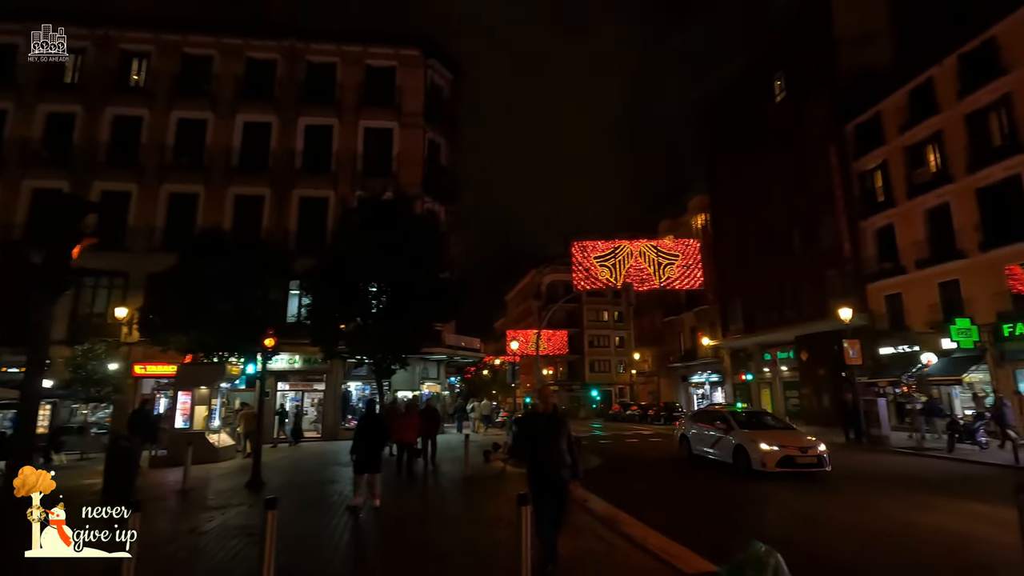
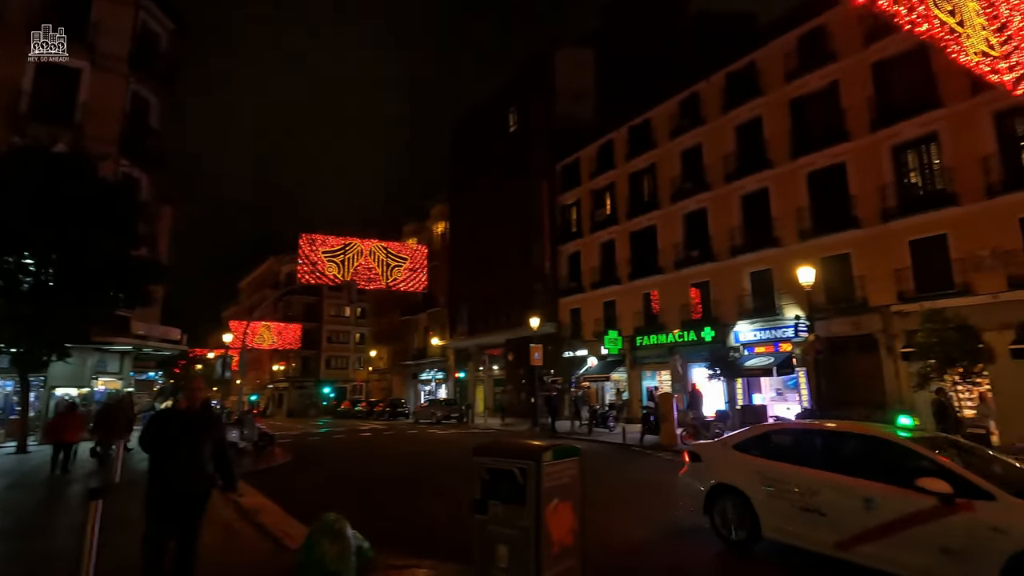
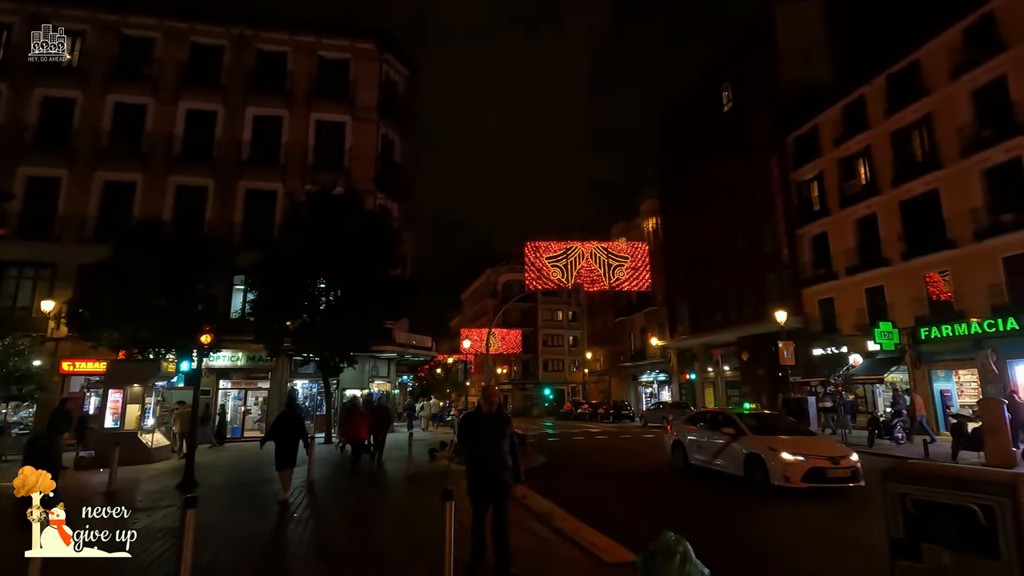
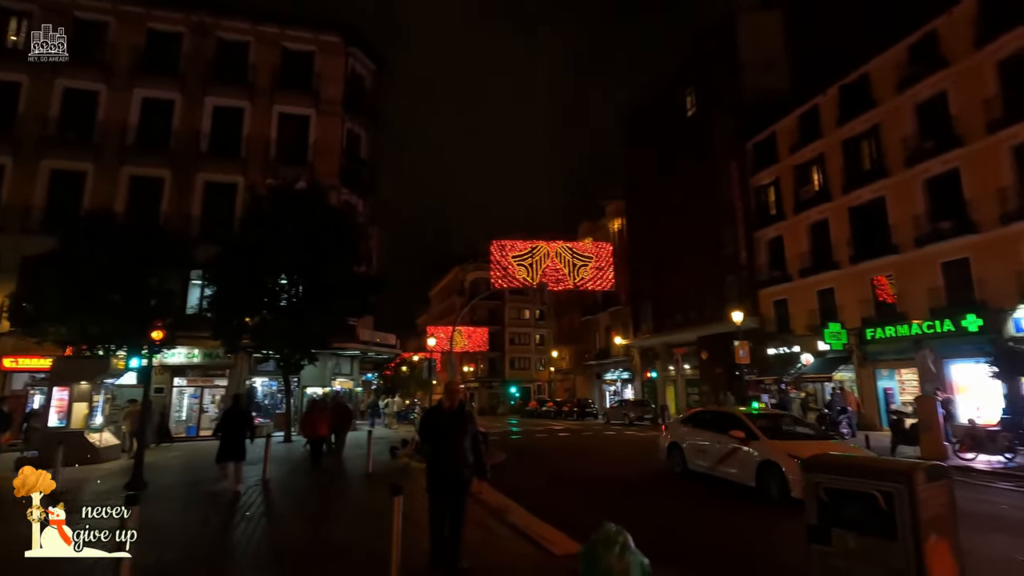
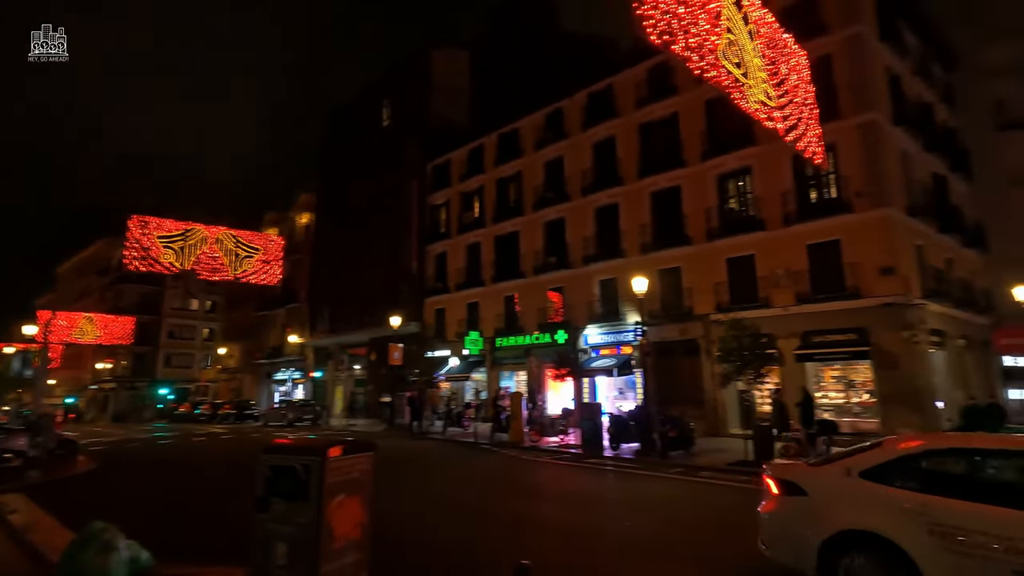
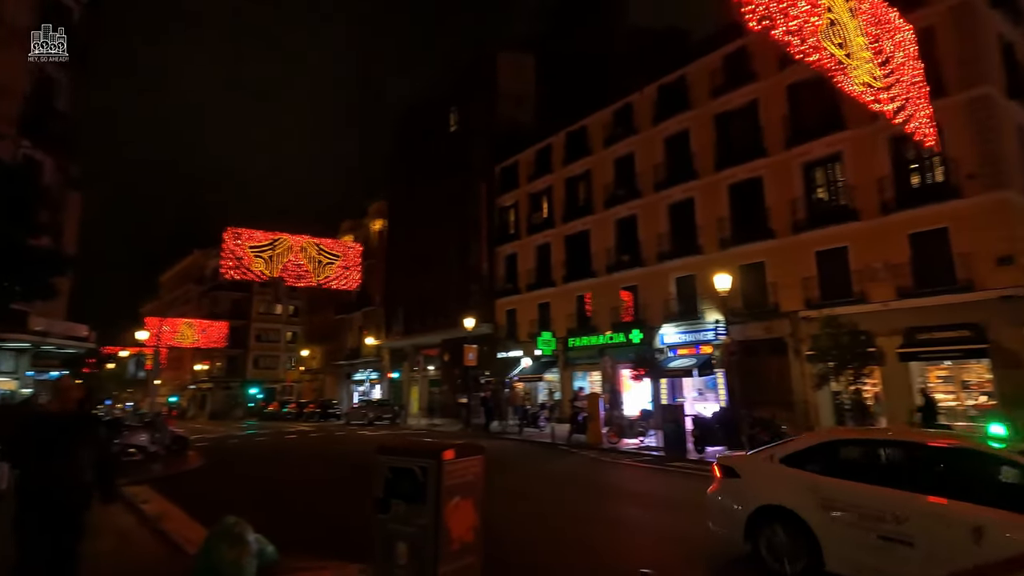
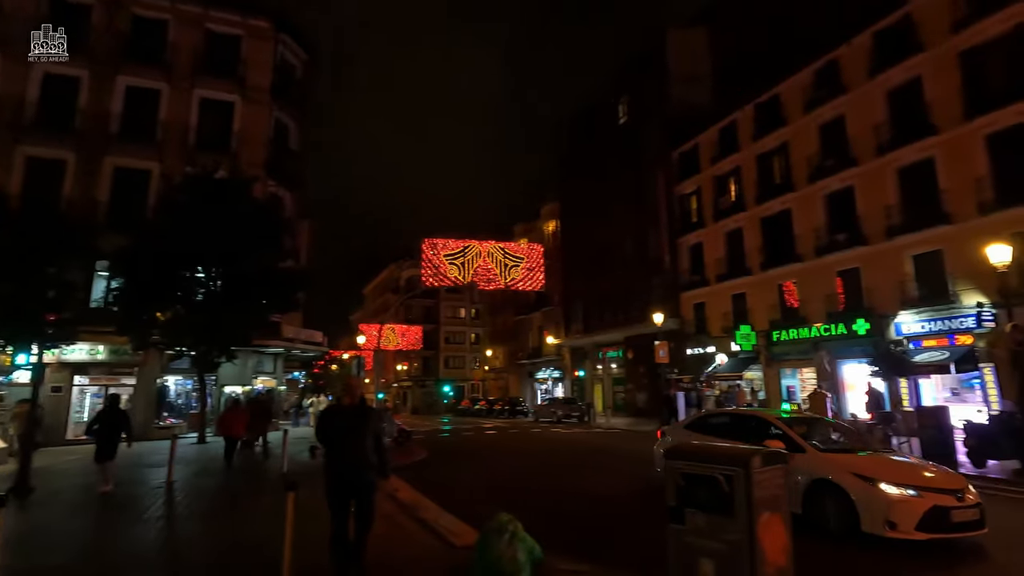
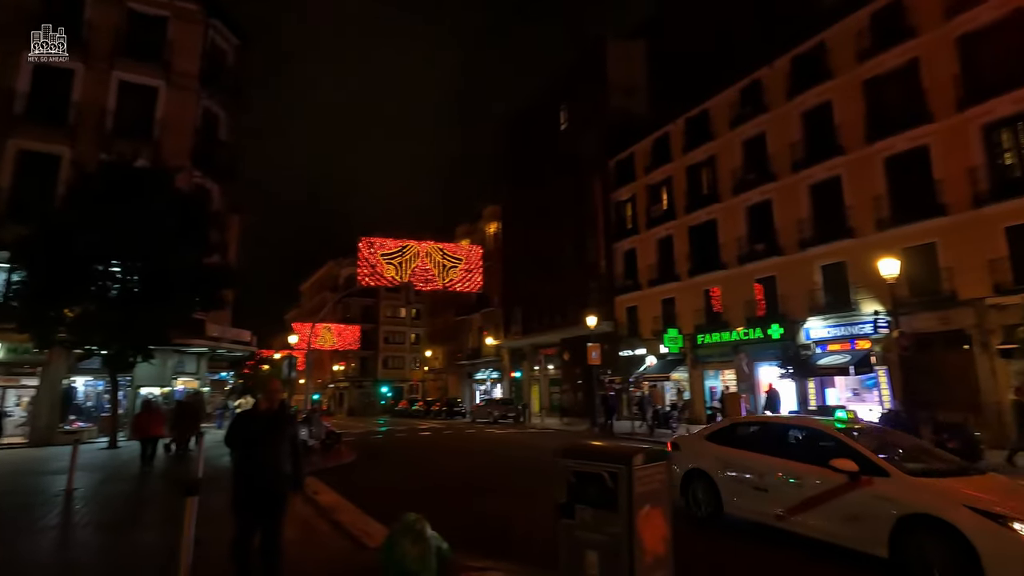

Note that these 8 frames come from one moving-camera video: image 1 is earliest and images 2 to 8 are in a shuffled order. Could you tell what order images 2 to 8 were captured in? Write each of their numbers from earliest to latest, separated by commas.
3, 4, 7, 8, 2, 6, 5
